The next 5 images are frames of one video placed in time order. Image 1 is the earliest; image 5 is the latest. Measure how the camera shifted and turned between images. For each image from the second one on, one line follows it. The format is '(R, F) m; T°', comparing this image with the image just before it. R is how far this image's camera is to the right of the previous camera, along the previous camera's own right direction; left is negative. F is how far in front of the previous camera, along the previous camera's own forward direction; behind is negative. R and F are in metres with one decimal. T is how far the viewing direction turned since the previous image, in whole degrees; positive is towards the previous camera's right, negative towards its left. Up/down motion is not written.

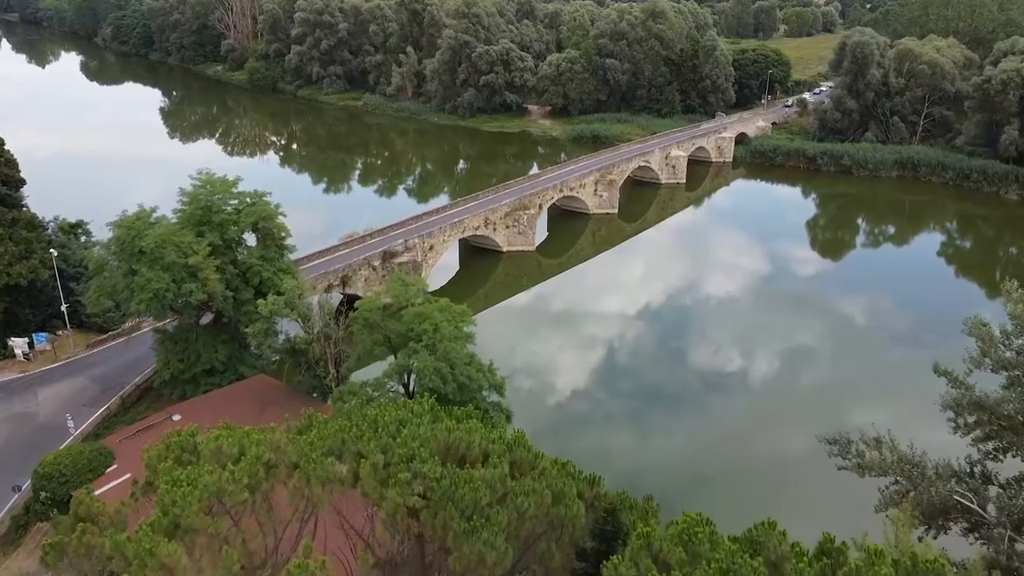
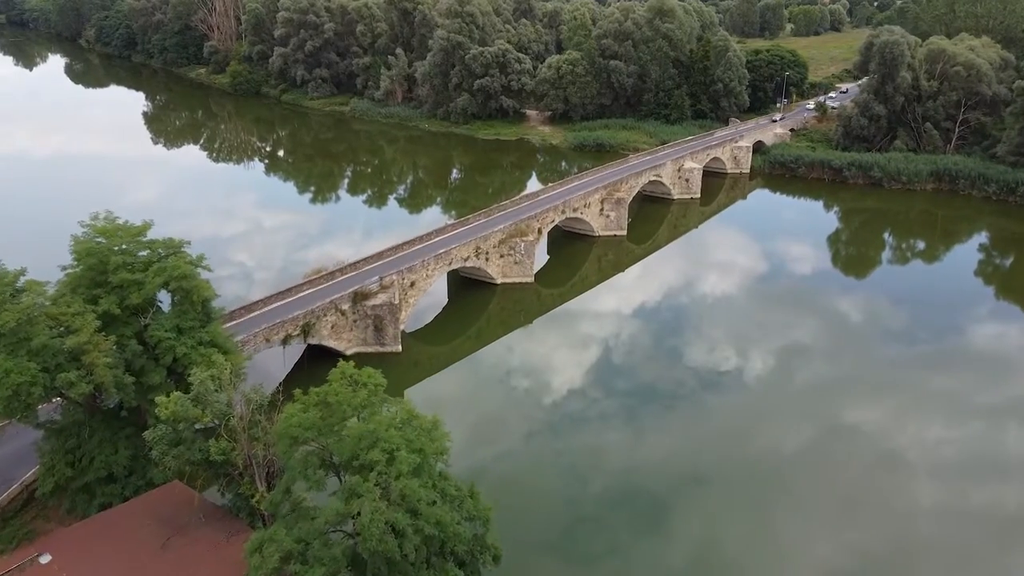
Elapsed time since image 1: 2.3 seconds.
(+0.2, +4.5) m; 0°
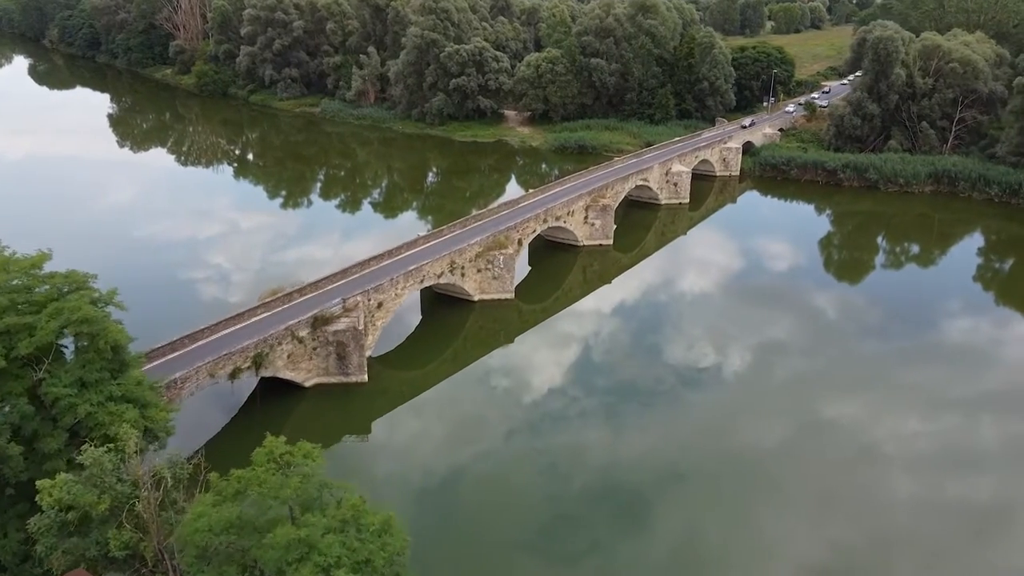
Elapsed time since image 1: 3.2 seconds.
(+0.1, +2.5) m; +1°
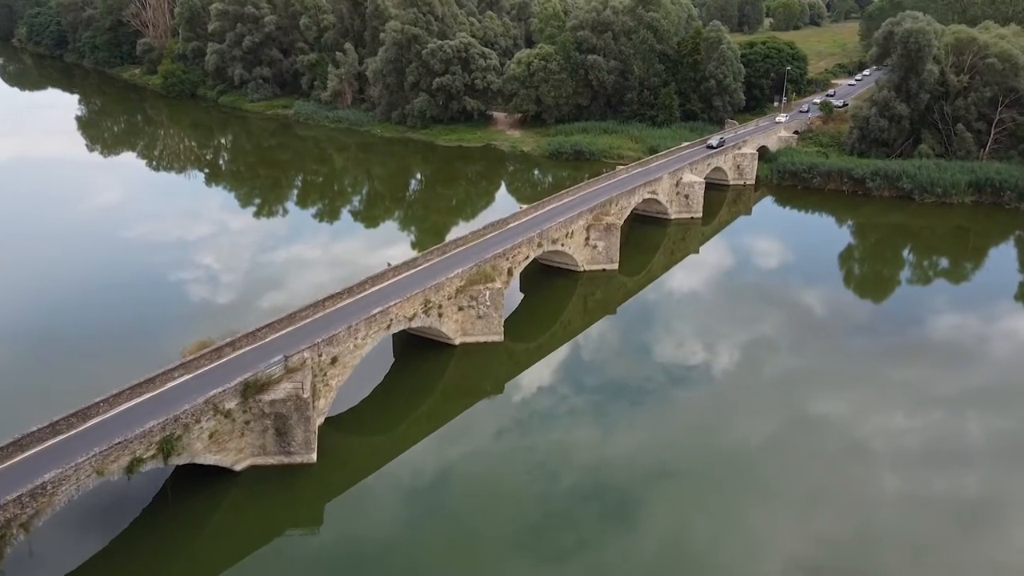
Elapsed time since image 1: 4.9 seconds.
(+0.1, +4.8) m; +1°
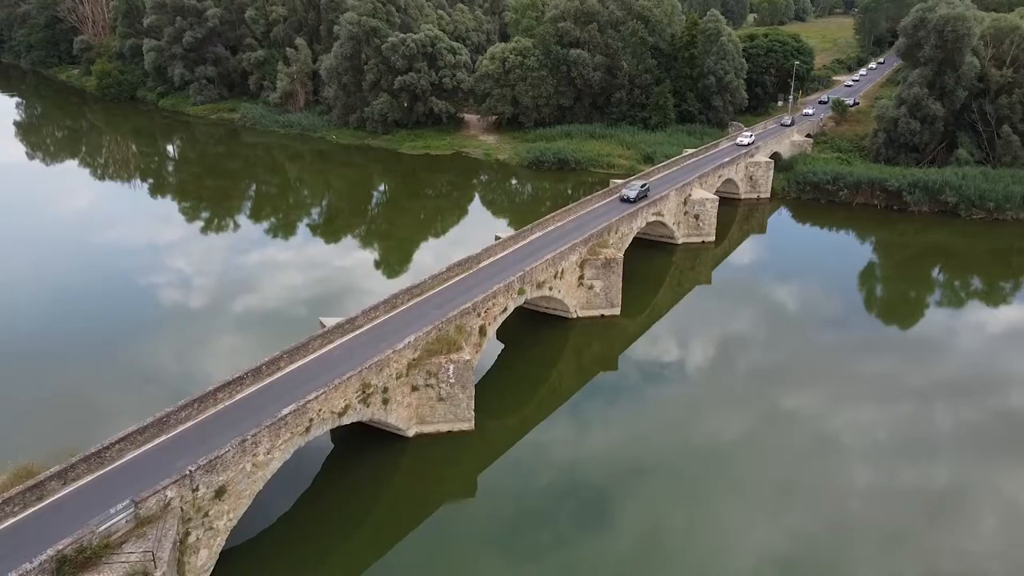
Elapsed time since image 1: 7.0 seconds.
(+0.2, +6.2) m; +2°
